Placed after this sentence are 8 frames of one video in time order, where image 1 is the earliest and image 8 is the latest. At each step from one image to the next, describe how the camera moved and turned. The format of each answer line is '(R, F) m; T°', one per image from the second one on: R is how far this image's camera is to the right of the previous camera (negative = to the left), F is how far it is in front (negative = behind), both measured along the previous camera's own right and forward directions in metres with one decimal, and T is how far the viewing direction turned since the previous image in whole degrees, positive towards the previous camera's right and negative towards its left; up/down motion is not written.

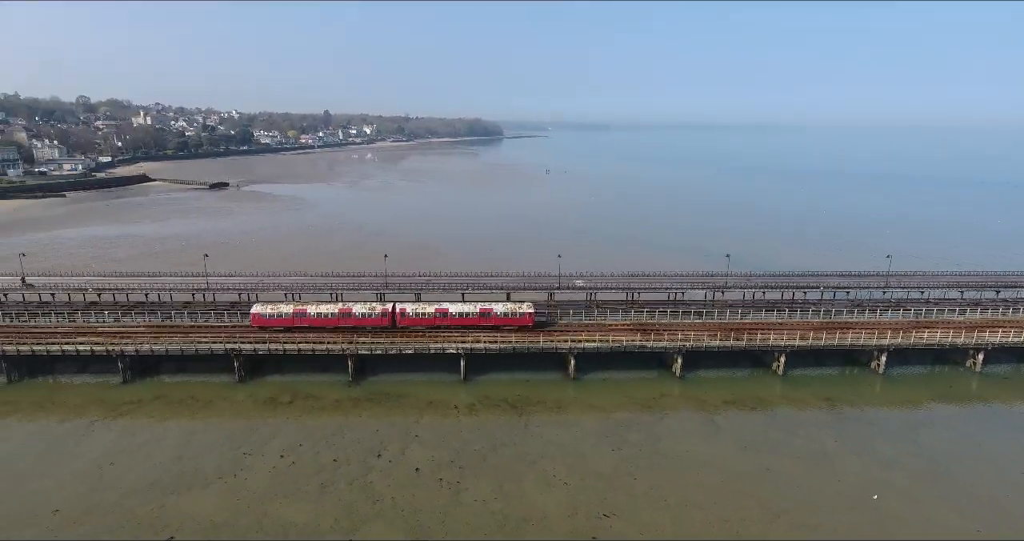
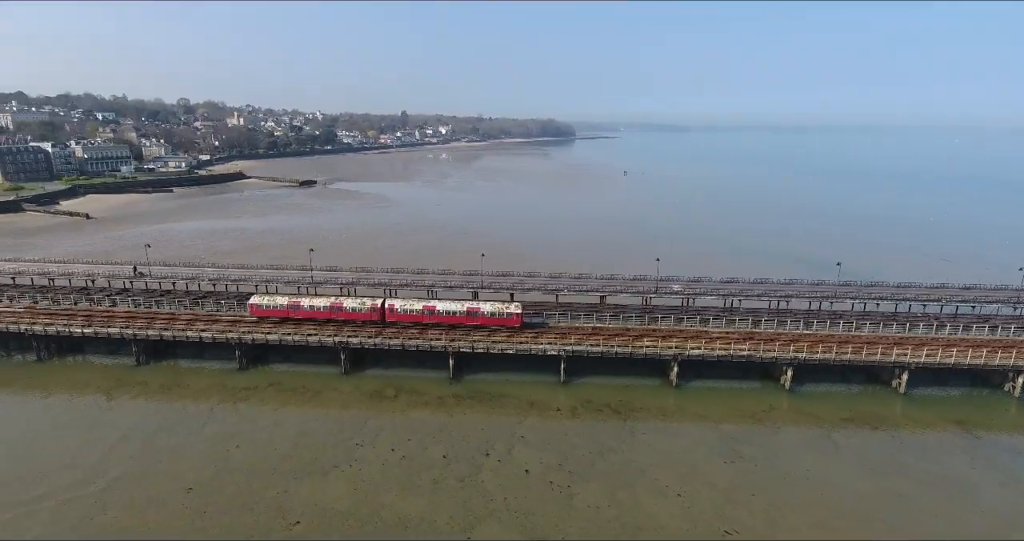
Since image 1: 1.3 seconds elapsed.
(-1.6, +0.2) m; -6°
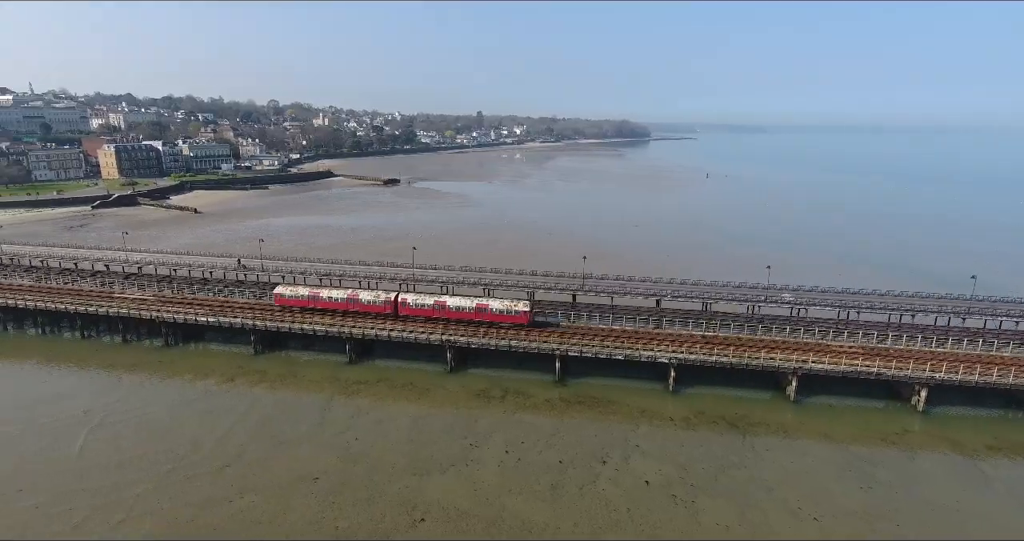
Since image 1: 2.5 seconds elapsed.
(-1.9, +0.2) m; -6°
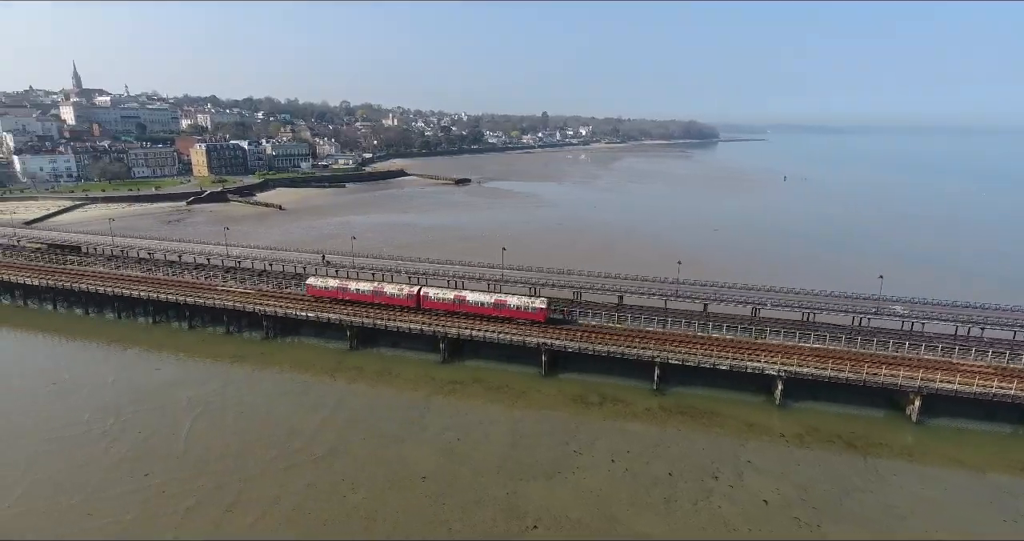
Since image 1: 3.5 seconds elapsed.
(-1.8, +0.3) m; -6°
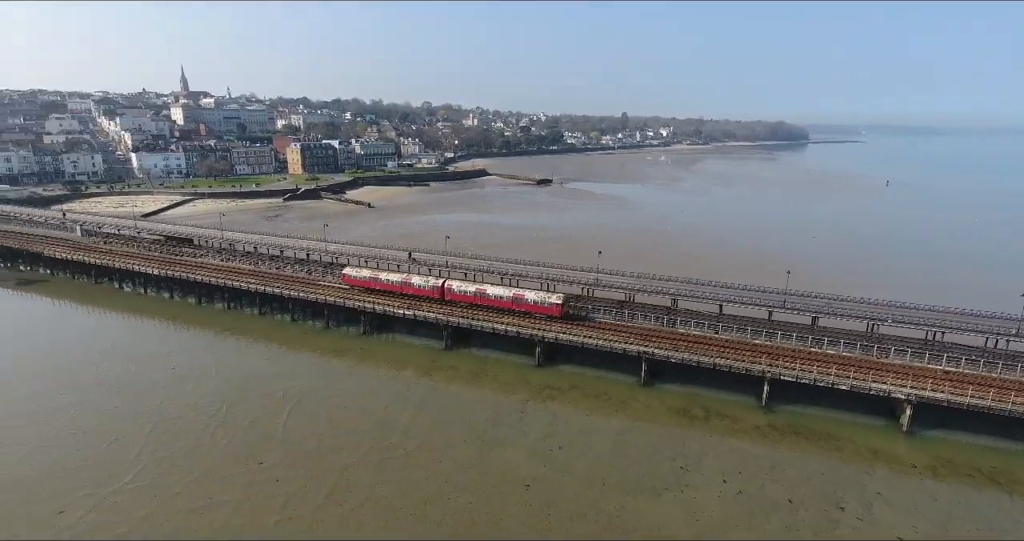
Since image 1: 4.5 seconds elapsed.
(-1.3, +0.4) m; -7°
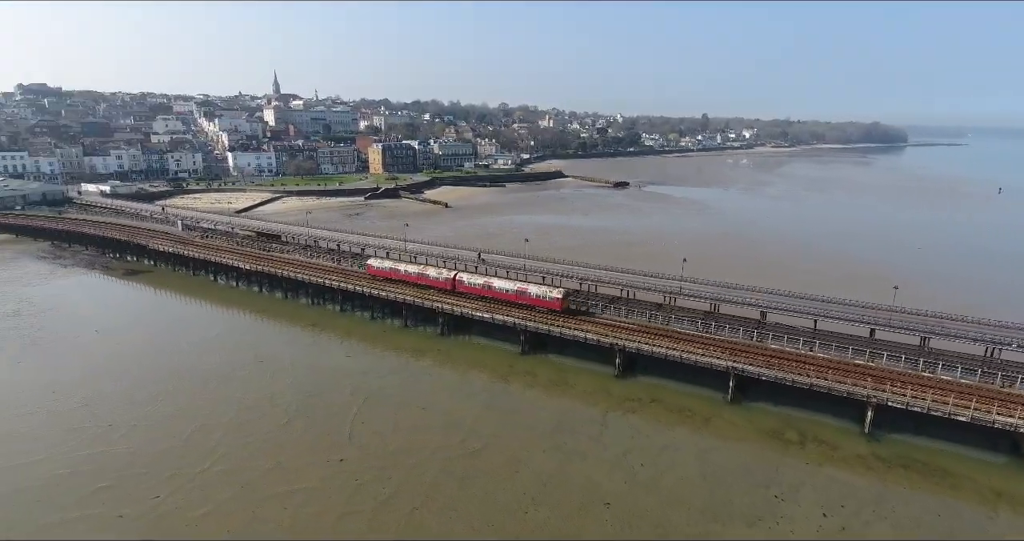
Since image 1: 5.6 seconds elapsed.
(-0.5, +0.6) m; -7°
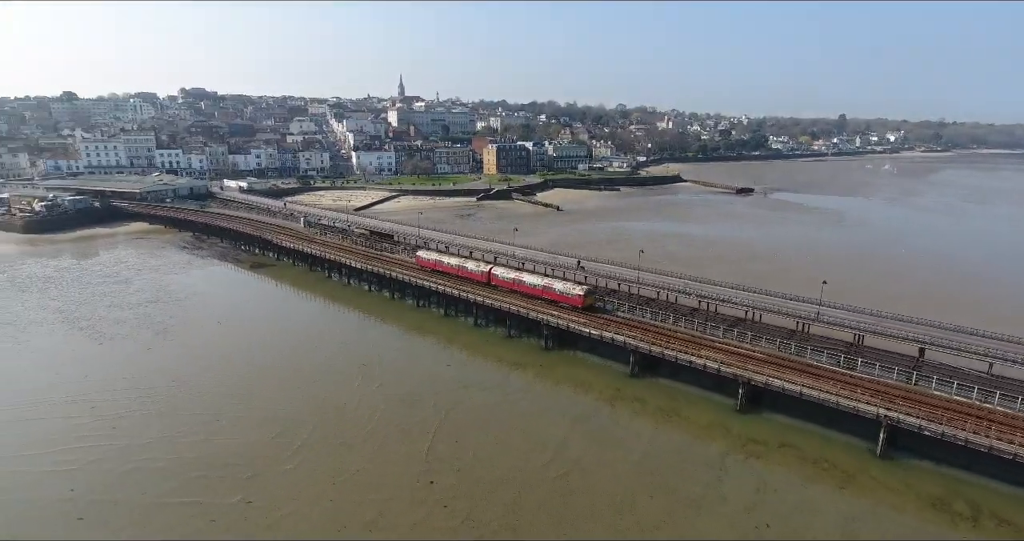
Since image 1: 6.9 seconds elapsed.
(-0.1, +1.9) m; -10°
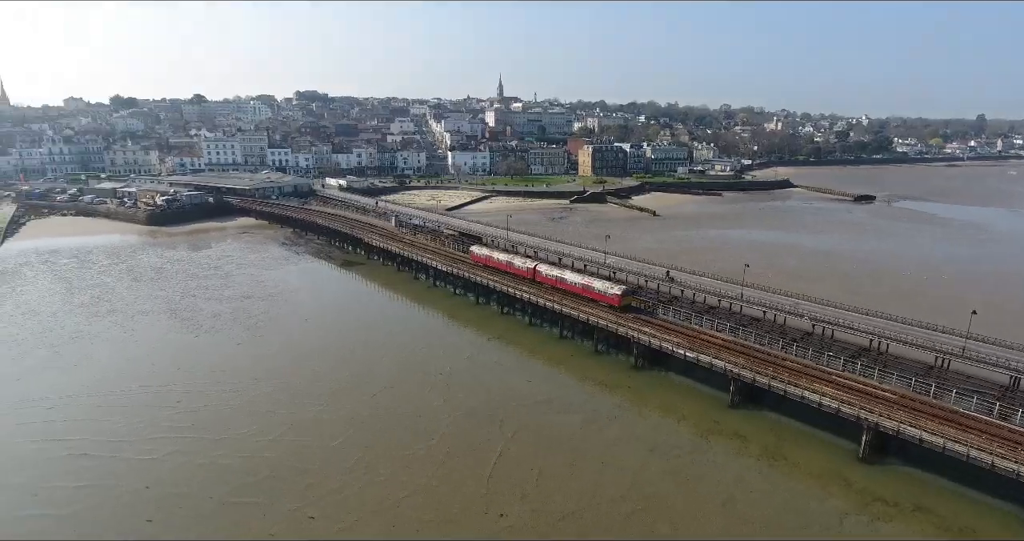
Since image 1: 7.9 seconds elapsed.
(+0.2, +1.9) m; -9°
